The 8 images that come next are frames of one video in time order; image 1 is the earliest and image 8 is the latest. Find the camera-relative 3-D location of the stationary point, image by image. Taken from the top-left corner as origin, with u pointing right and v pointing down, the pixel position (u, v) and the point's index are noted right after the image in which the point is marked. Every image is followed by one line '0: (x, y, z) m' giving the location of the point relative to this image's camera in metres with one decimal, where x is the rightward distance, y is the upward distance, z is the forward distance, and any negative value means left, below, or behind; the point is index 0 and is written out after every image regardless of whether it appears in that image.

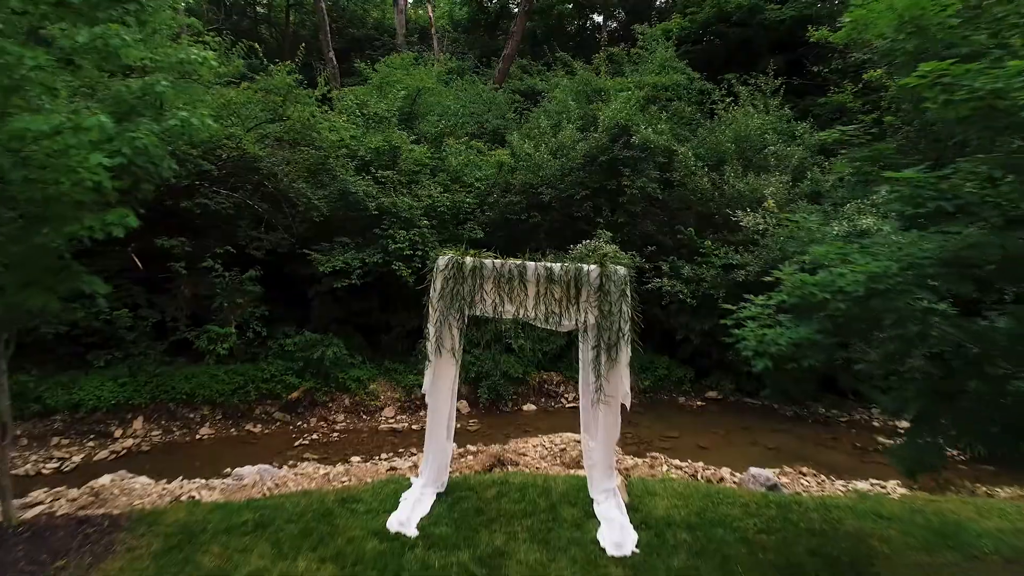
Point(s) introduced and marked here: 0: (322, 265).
0: (-2.1, +0.3, +8.1) m
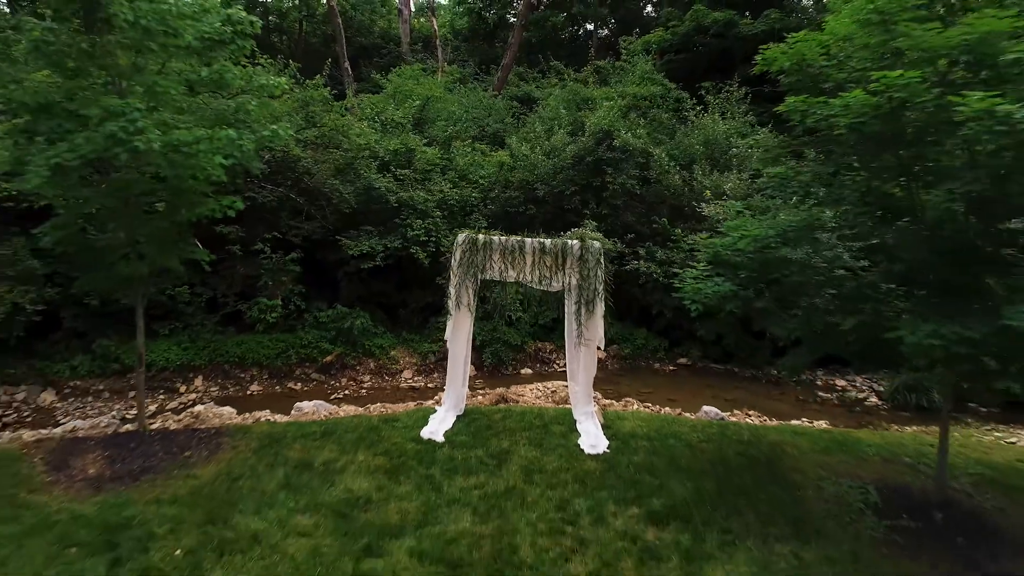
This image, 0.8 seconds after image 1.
0: (-2.1, +0.6, +9.6) m
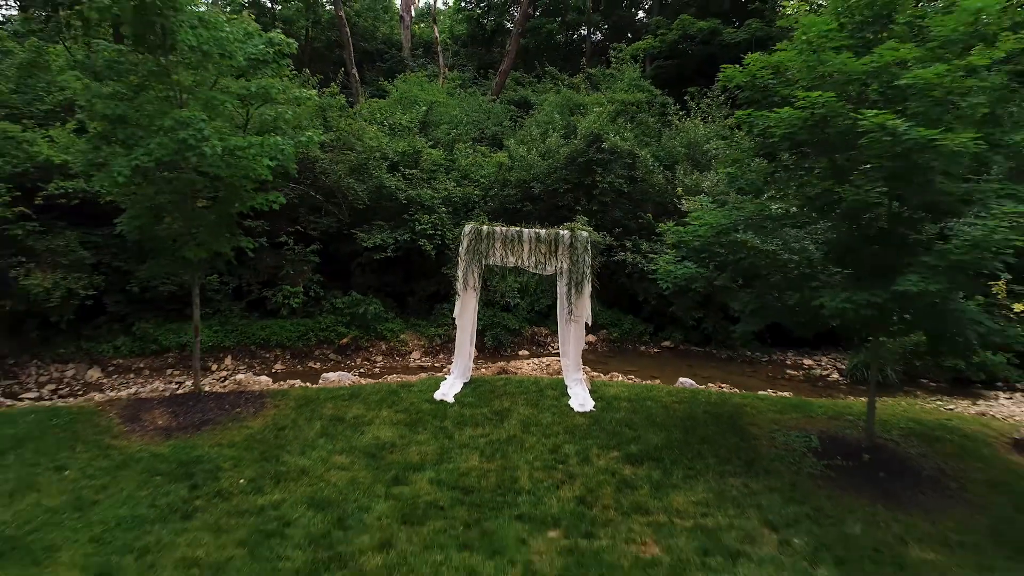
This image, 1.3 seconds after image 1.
0: (-2.1, +0.7, +10.6) m
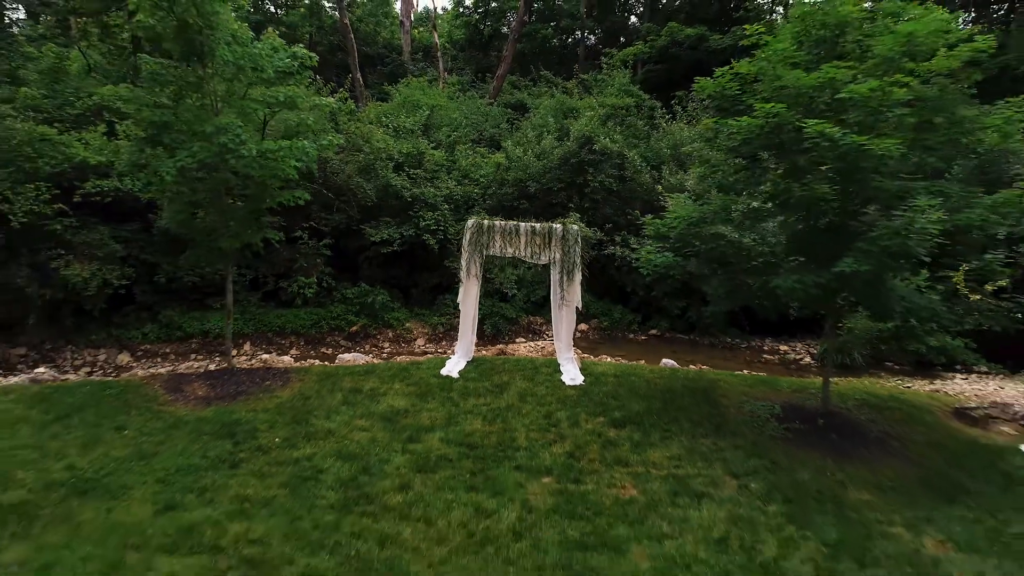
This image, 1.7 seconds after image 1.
0: (-2.2, +0.8, +11.4) m
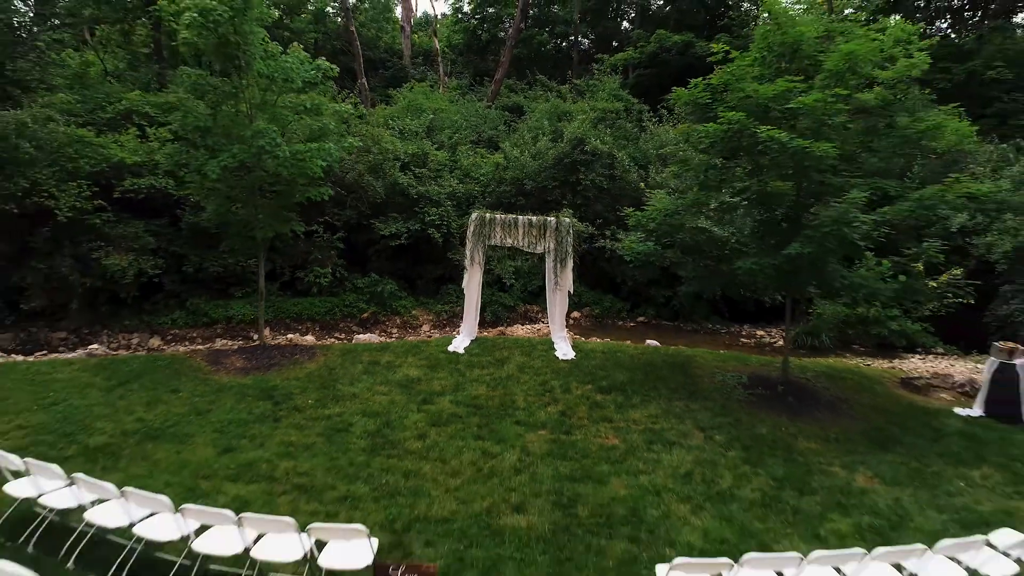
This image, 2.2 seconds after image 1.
0: (-2.2, +1.0, +12.3) m
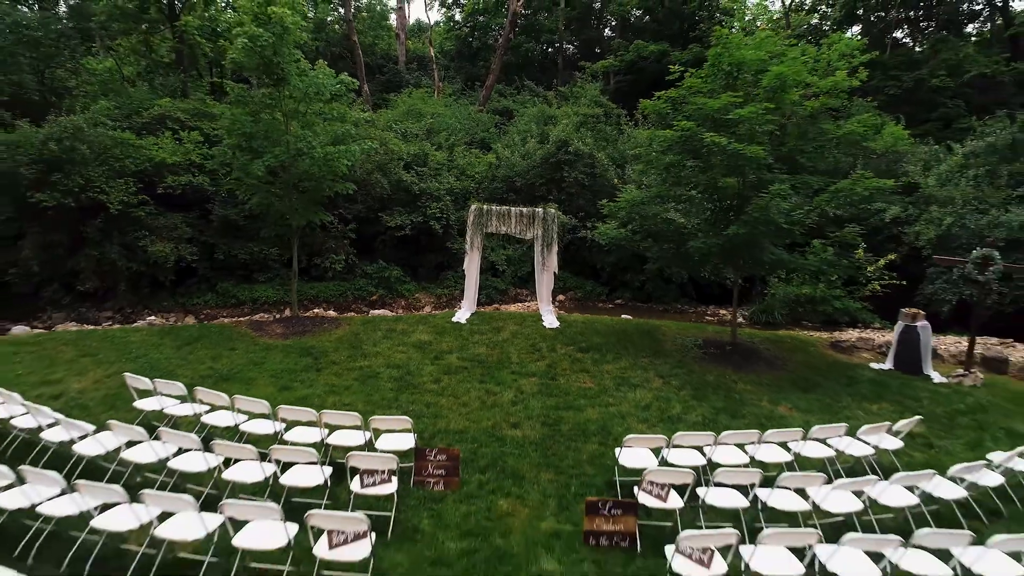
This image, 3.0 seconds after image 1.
0: (-2.4, +1.3, +13.8) m
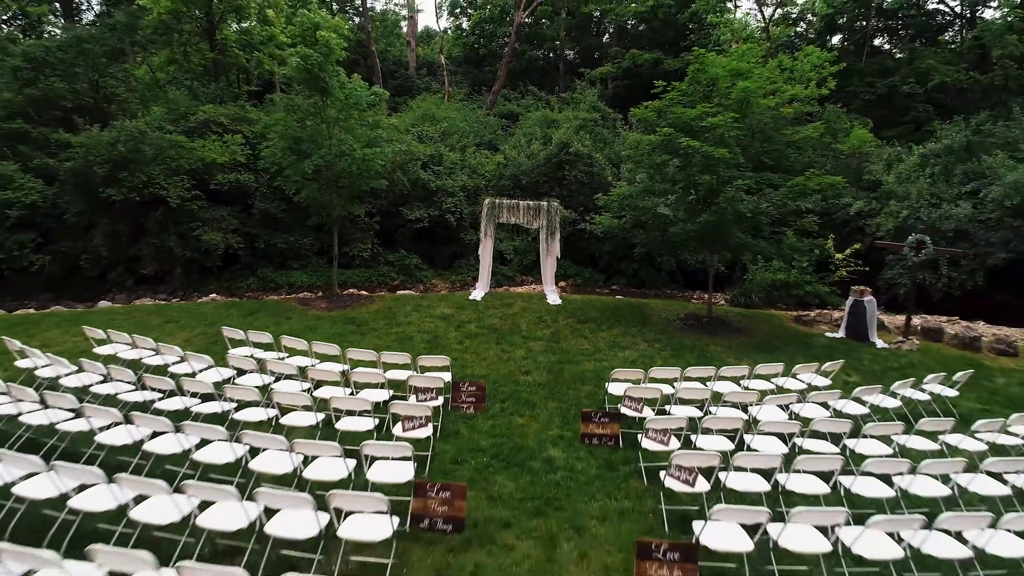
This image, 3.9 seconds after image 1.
0: (-2.2, +1.6, +15.5) m
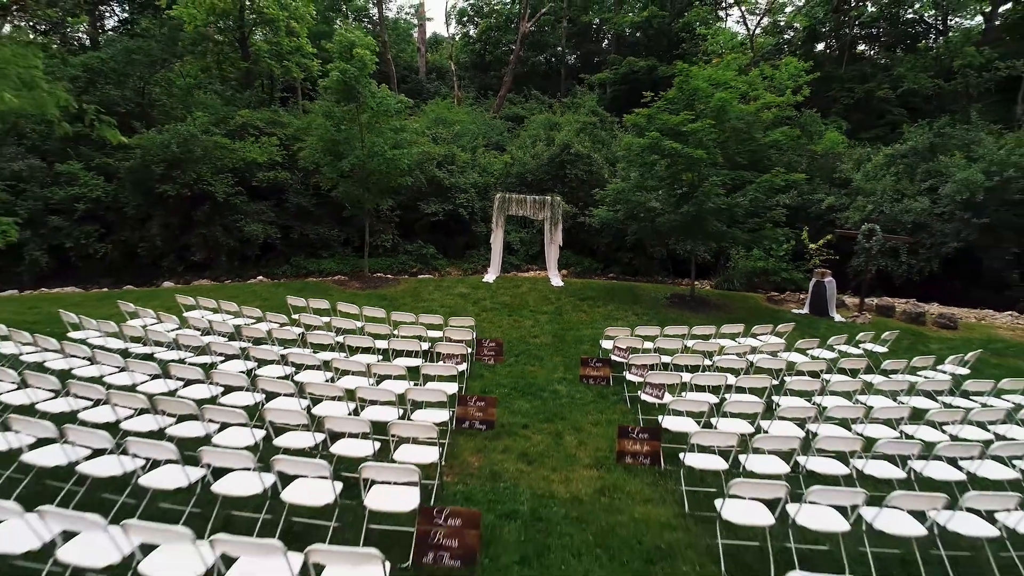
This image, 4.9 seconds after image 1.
0: (-2.1, +1.9, +17.1) m
